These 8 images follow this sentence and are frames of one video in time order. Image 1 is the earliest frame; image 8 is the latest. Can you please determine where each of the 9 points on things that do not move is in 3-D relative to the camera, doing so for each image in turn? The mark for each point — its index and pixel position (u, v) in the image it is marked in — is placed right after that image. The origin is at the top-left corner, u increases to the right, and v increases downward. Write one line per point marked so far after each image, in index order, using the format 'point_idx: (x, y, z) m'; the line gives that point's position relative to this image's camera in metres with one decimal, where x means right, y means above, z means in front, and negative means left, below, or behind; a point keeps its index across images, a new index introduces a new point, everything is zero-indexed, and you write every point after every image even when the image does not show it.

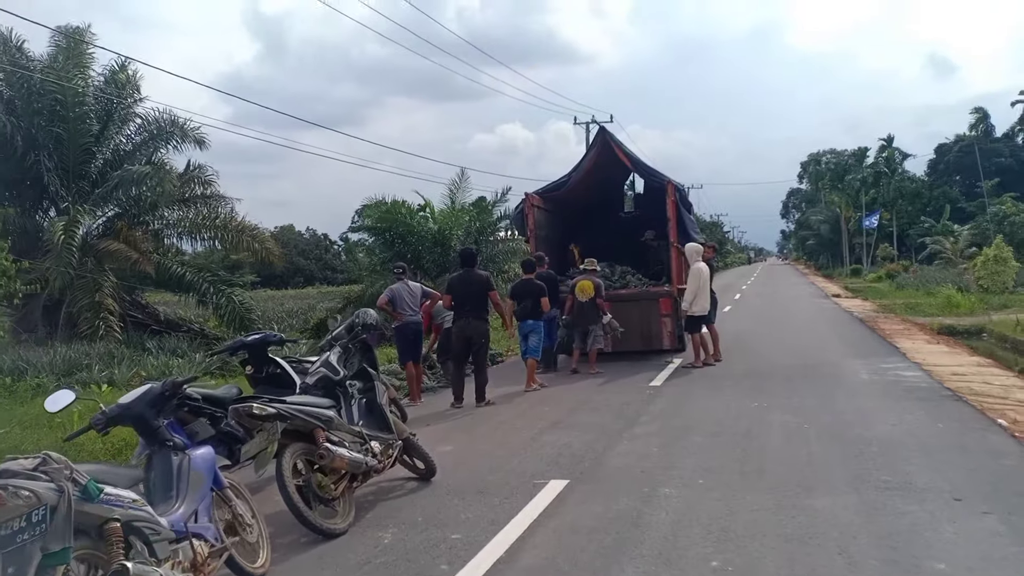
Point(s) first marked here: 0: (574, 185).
0: (+1.0, +1.7, +15.3) m
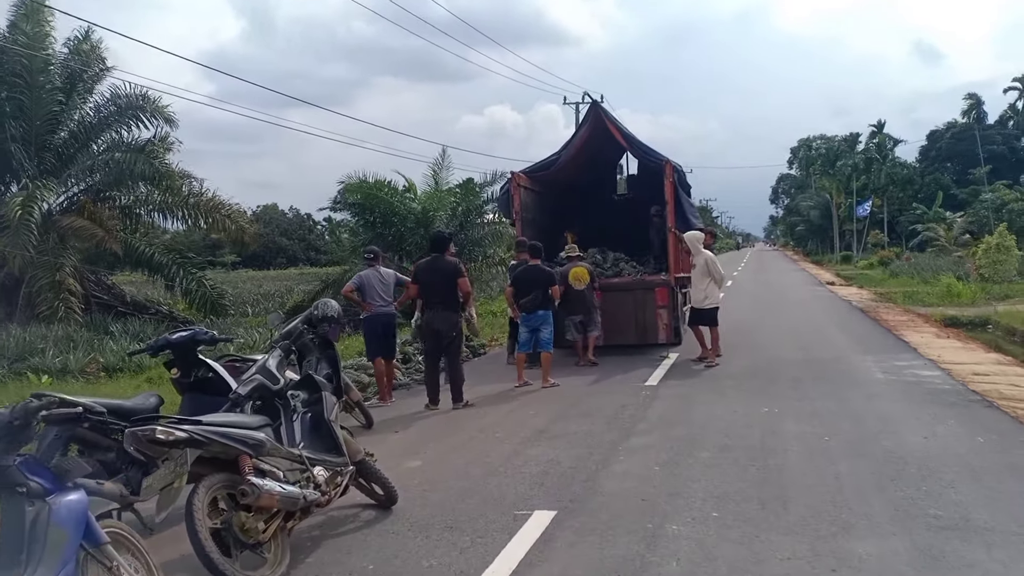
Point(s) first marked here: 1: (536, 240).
0: (+0.8, +1.9, +14.2) m
1: (+0.4, +0.7, +14.1) m
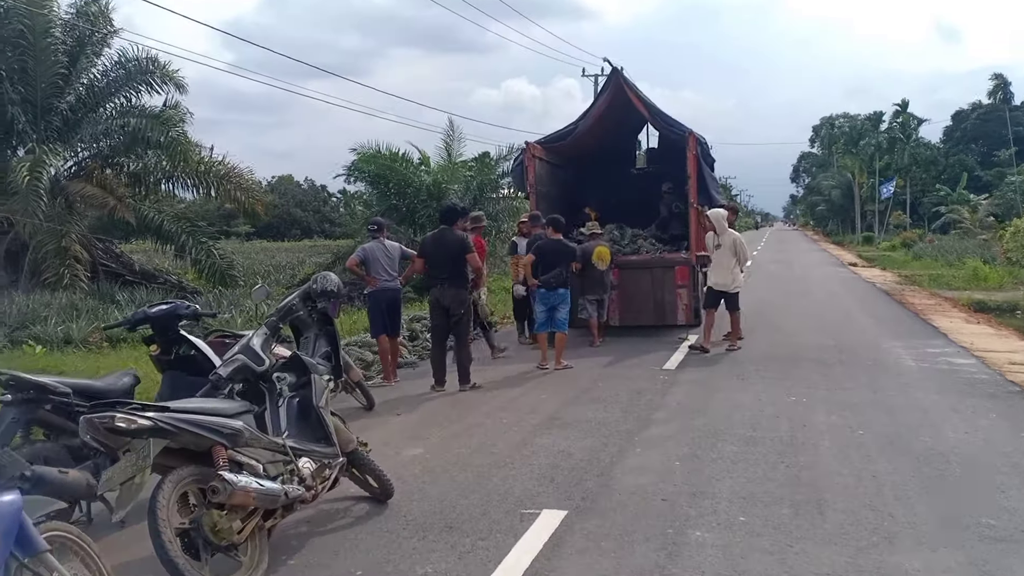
0: (+1.0, +2.3, +13.6) m
1: (+0.6, +1.1, +13.6) m
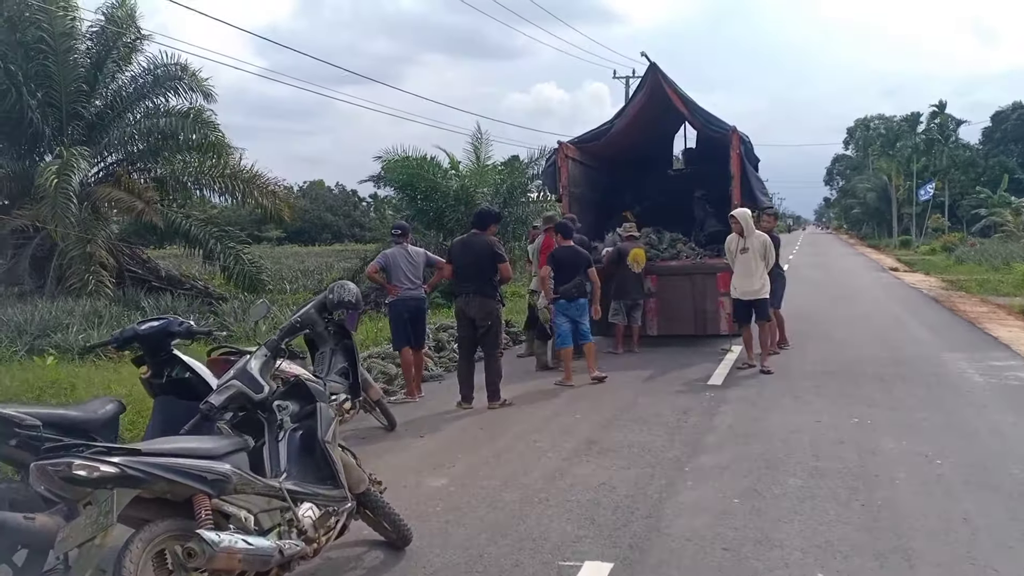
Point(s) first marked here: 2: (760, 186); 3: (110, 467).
0: (+1.5, +2.2, +12.9) m
1: (+1.0, +1.0, +12.9) m
2: (+3.3, +1.4, +12.1) m
3: (-1.3, -0.6, +3.0) m
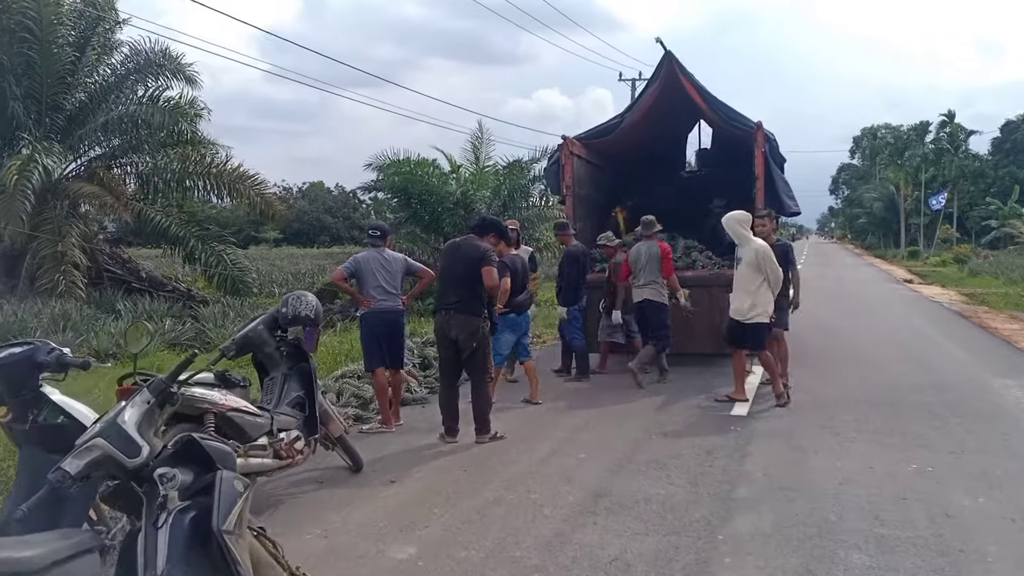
0: (+1.5, +2.0, +11.8) m
1: (+1.0, +0.8, +11.7) m
2: (+3.2, +1.2, +10.9) m
3: (-1.4, -0.6, +1.8) m
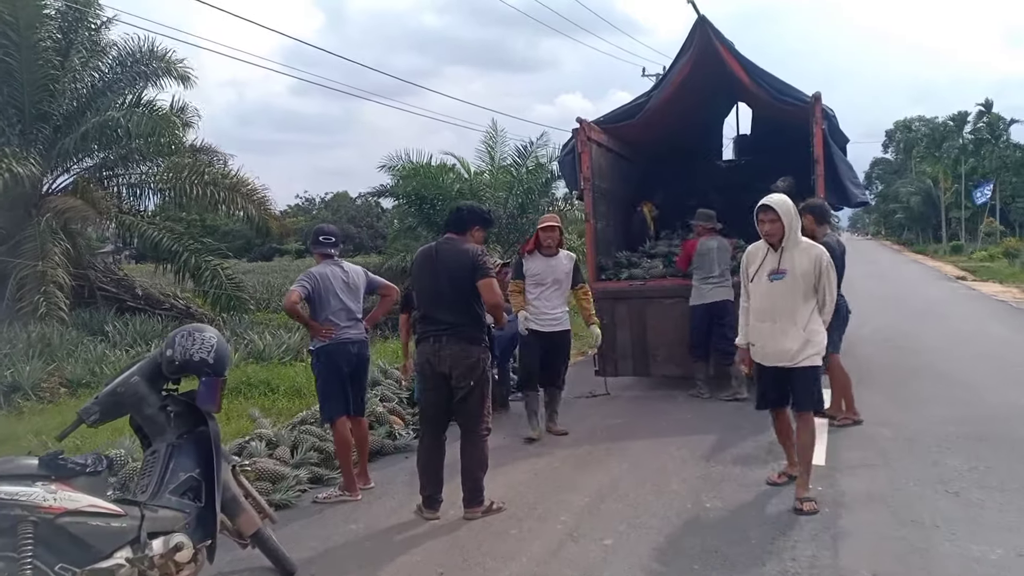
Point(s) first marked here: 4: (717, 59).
0: (+1.5, +1.9, +10.0) m
1: (+1.1, +0.7, +9.9) m
2: (+3.3, +1.1, +9.0) m
3: (-1.5, -0.8, +0.1) m
4: (+2.1, +2.4, +9.4) m
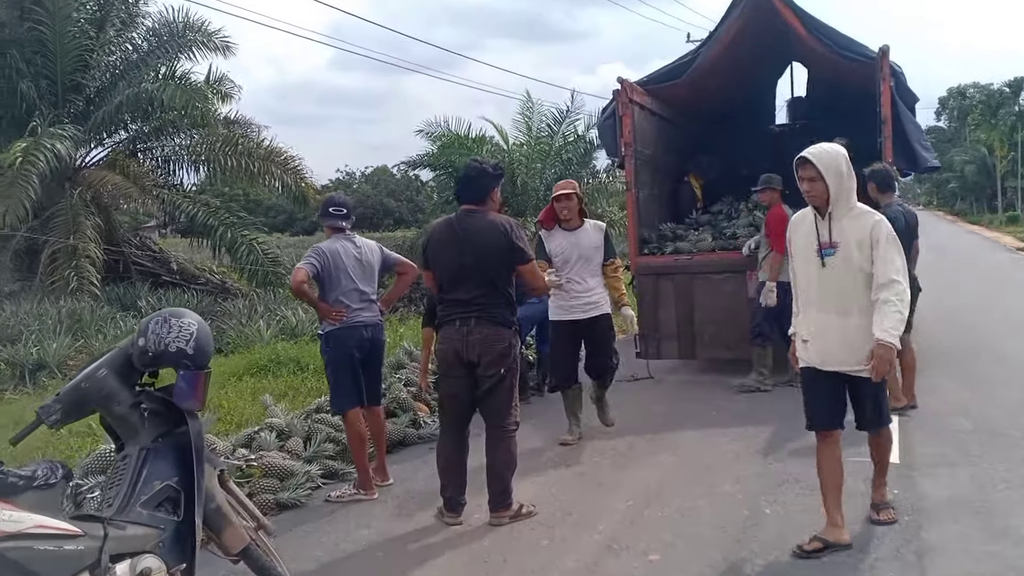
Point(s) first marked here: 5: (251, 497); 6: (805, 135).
0: (+1.9, +2.2, +9.2) m
1: (+1.5, +1.0, +9.3) m
2: (+3.6, +1.4, +8.2) m
3: (-1.6, -0.8, -0.4) m
4: (+2.5, +2.6, +8.6) m
5: (-1.4, -1.1, +4.8) m
6: (+3.4, +1.7, +10.5) m
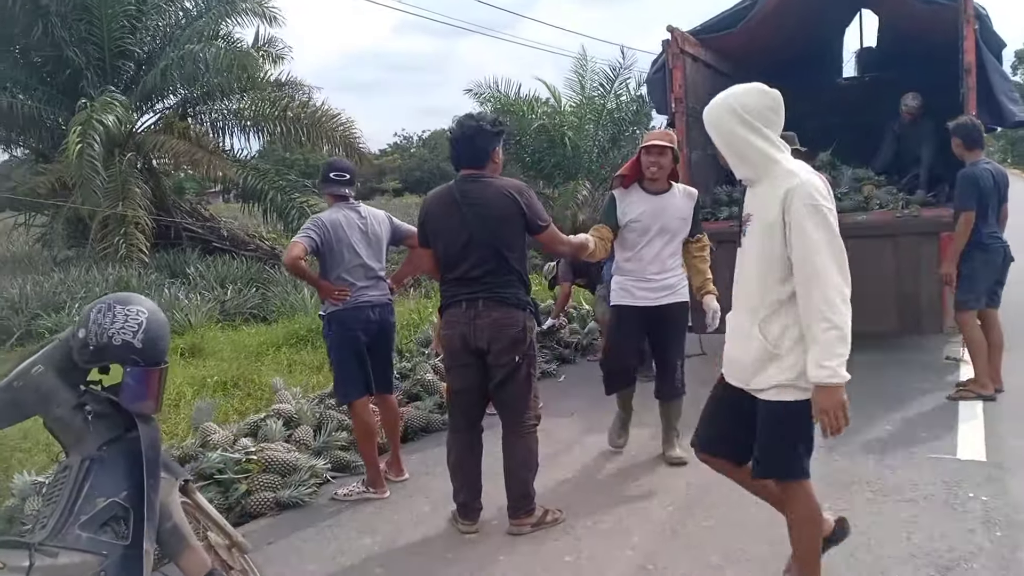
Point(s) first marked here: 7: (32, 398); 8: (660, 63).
0: (+2.3, +2.5, +8.4) m
1: (+1.9, +1.3, +8.5) m
2: (+4.0, +1.6, +7.3) m
3: (-1.8, -0.9, -0.8) m
4: (+2.8, +2.9, +7.8) m
5: (-1.2, -1.0, +4.3) m
6: (+3.8, +2.1, +9.6) m
7: (-1.5, -0.3, +2.8) m
8: (+1.4, +2.1, +8.4) m
